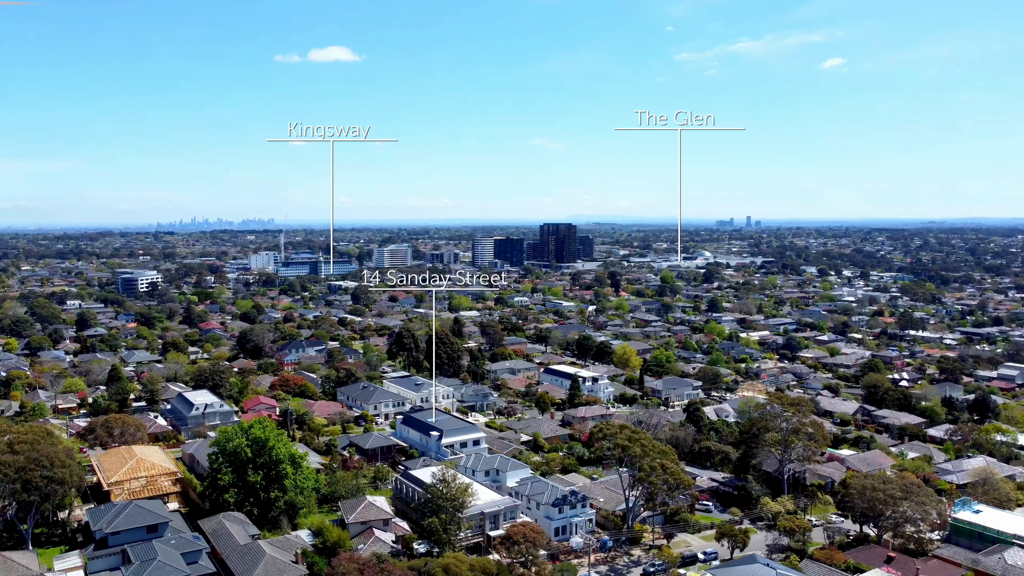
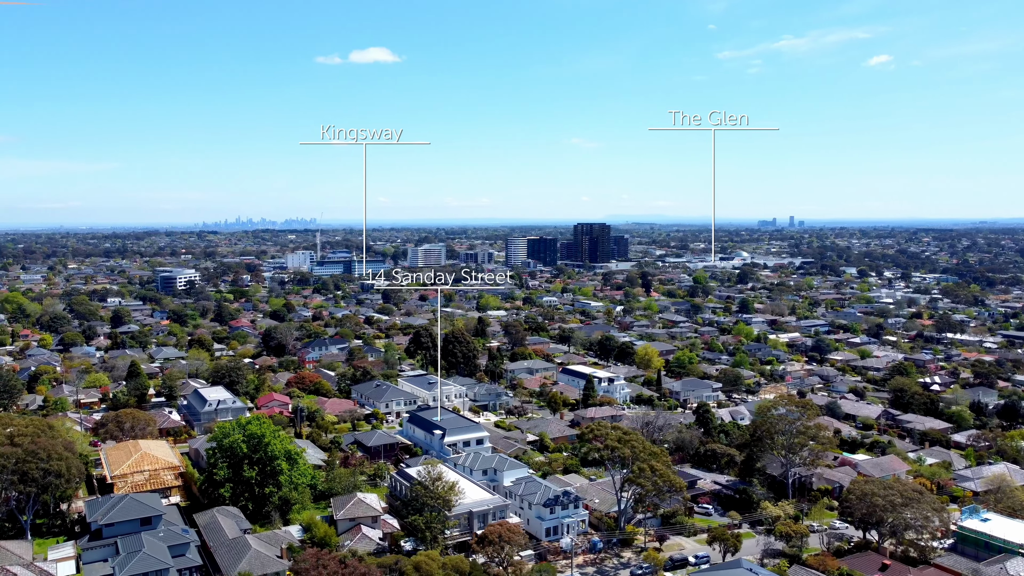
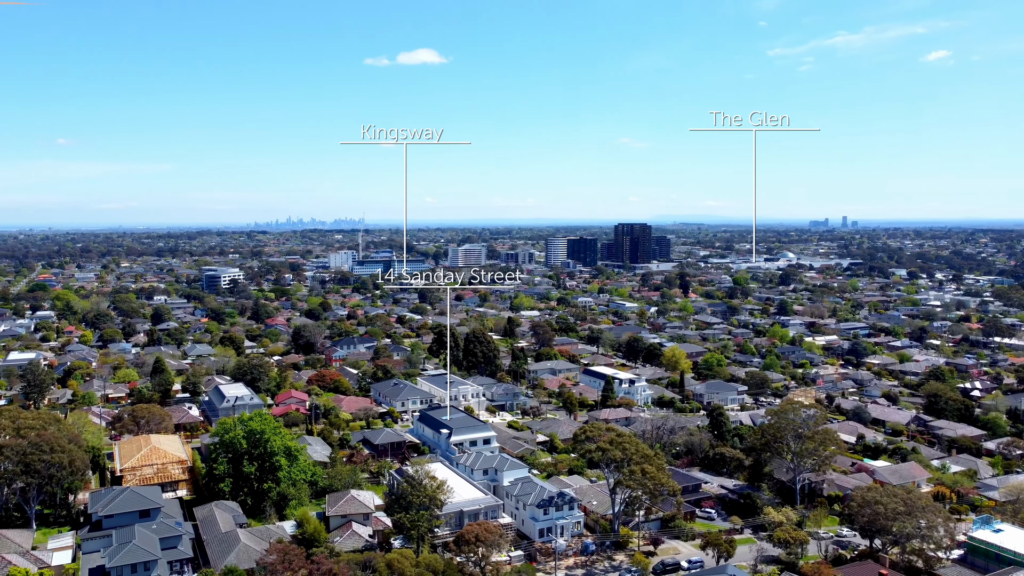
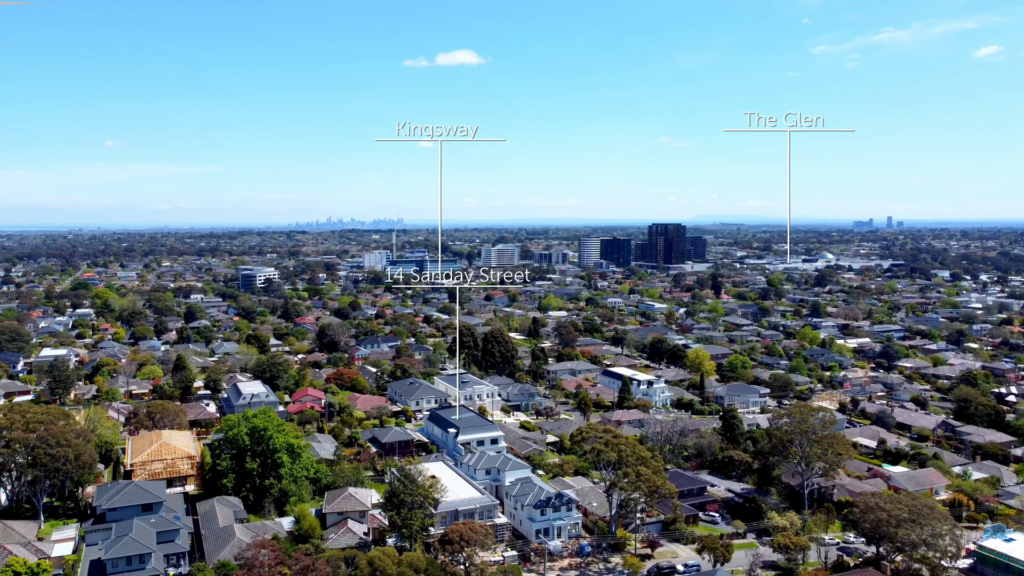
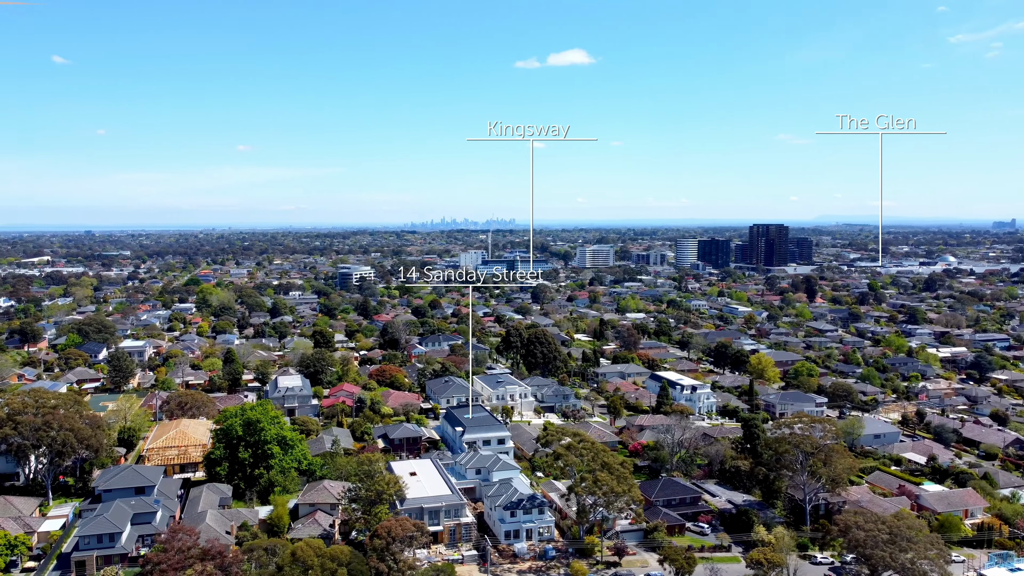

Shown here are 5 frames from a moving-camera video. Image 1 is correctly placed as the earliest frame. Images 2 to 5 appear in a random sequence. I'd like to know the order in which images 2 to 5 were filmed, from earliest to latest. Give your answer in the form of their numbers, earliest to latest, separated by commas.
2, 3, 4, 5
